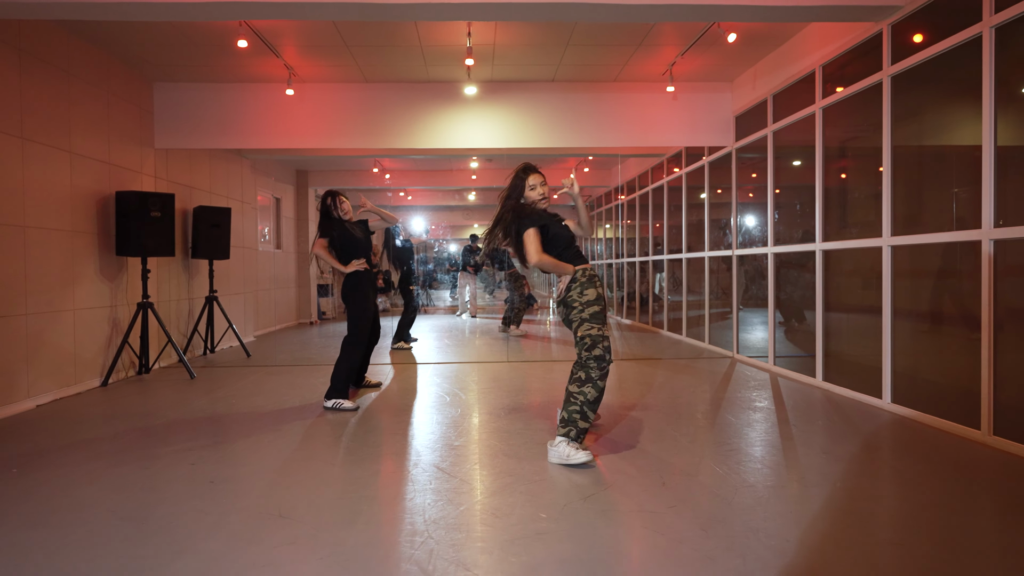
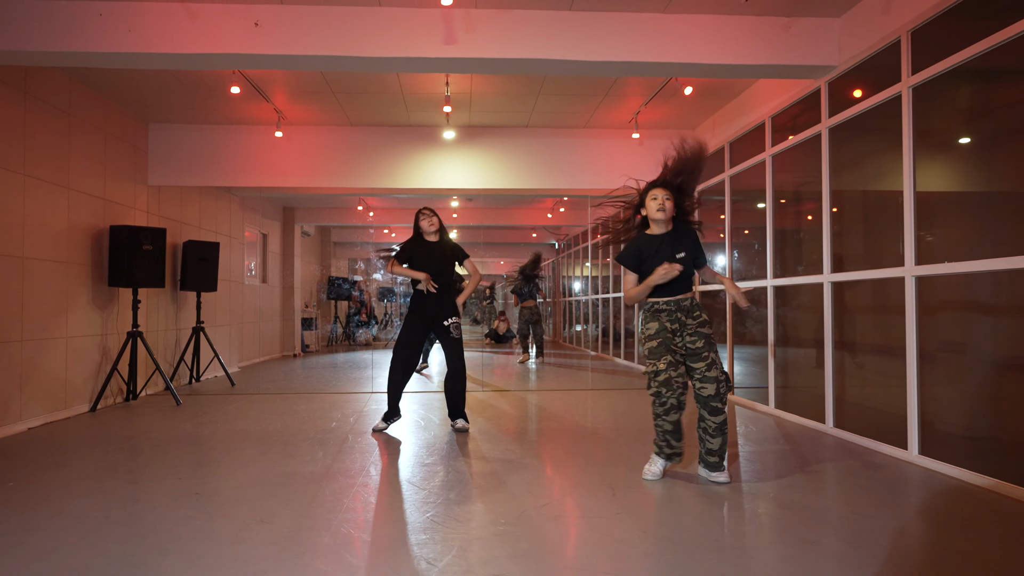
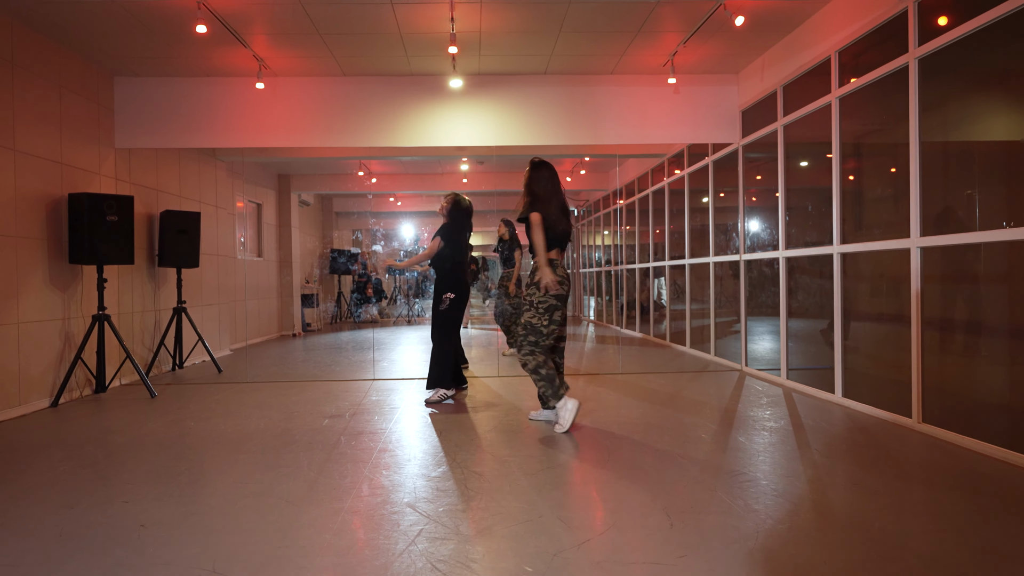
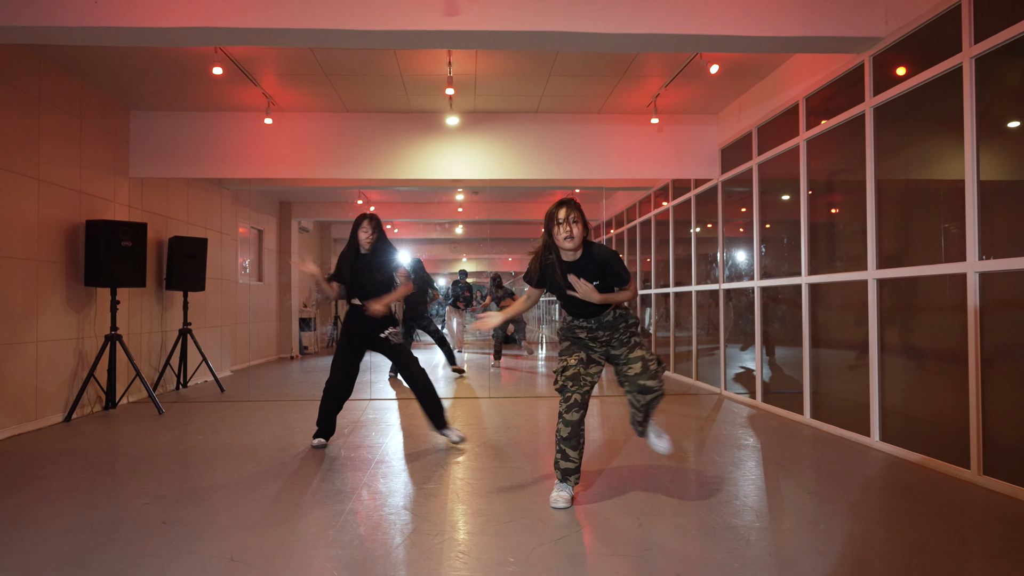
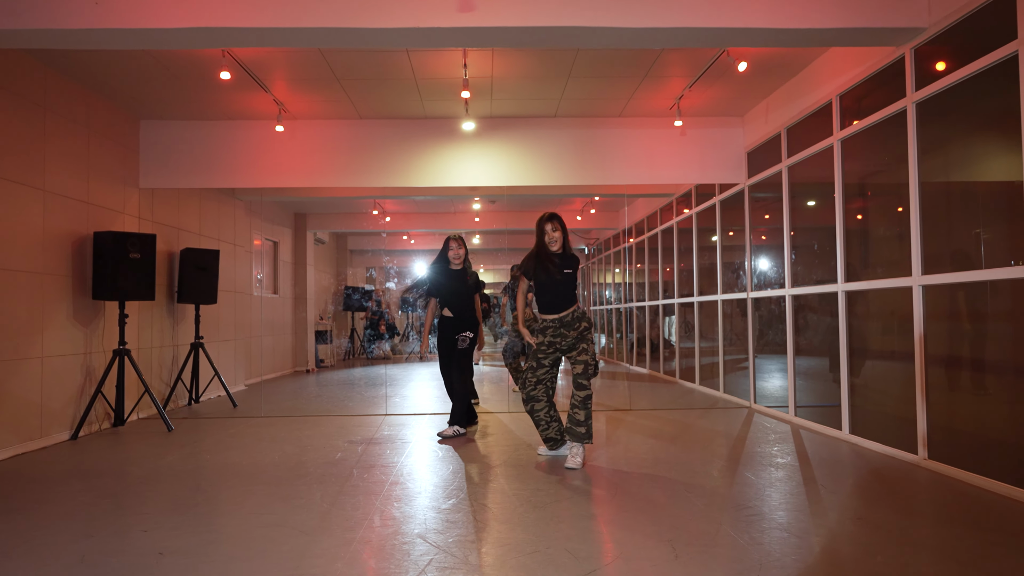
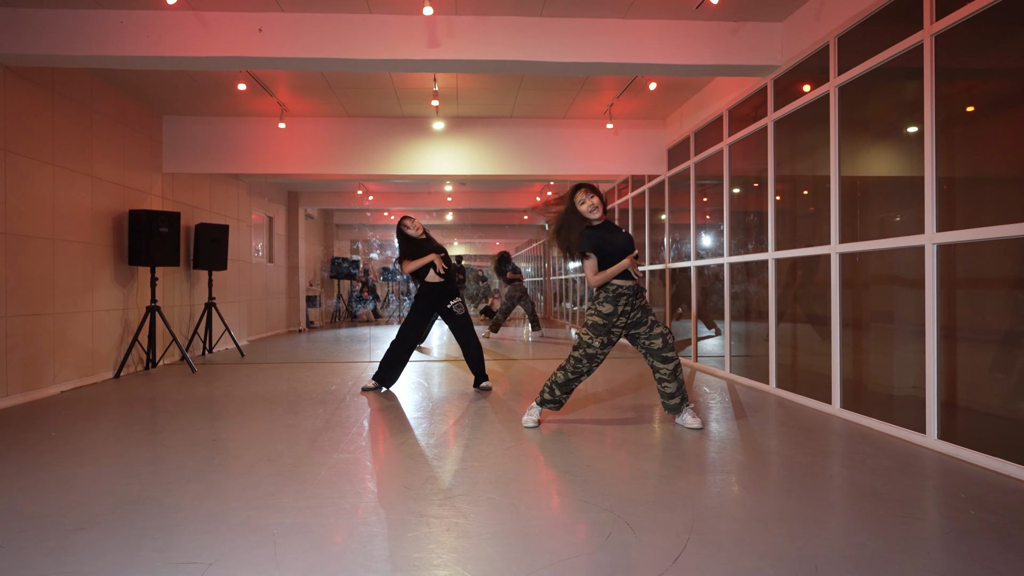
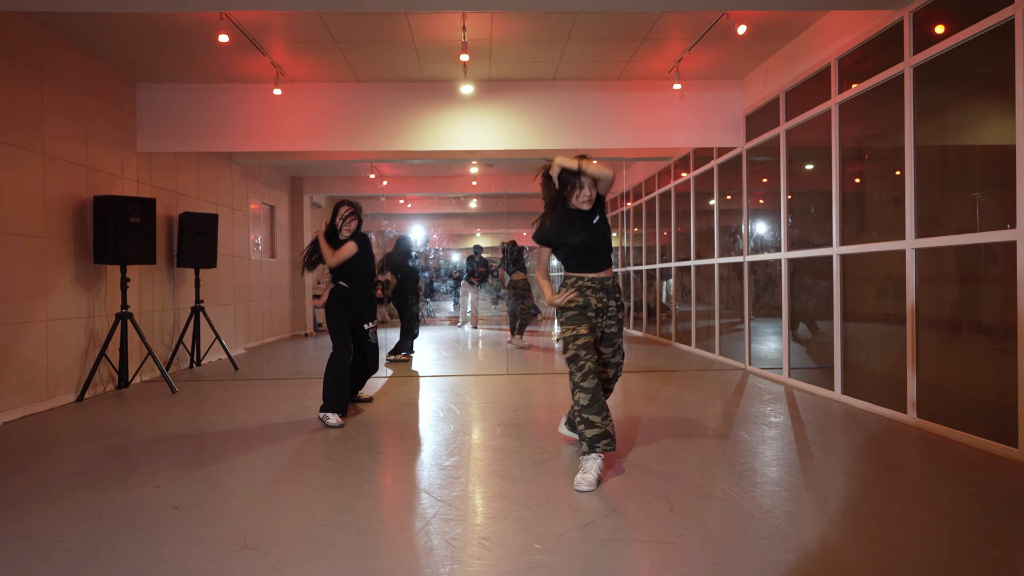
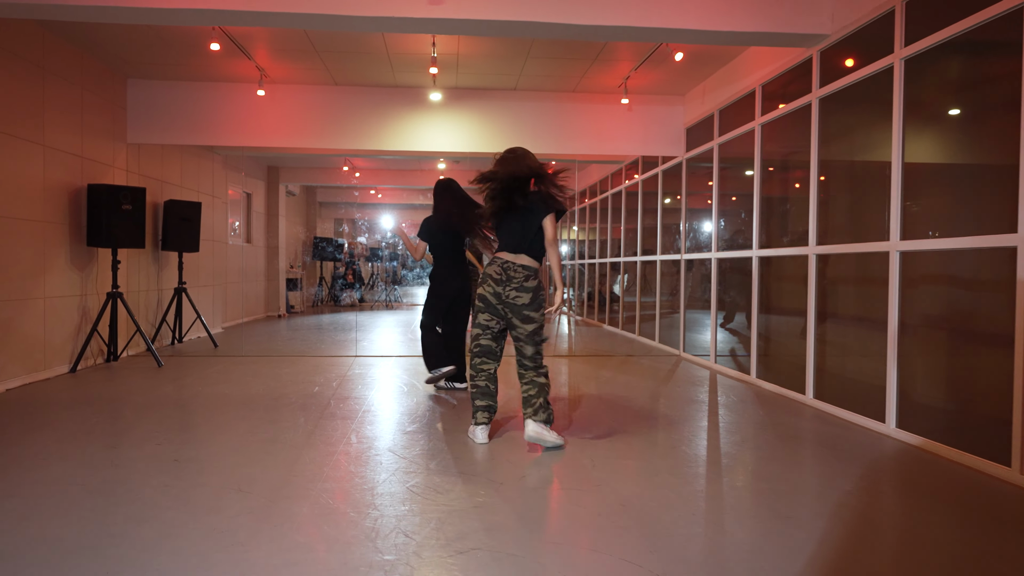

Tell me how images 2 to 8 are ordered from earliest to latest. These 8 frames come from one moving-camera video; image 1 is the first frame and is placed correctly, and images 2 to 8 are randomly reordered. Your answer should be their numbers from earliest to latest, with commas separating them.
7, 4, 2, 6, 8, 3, 5
